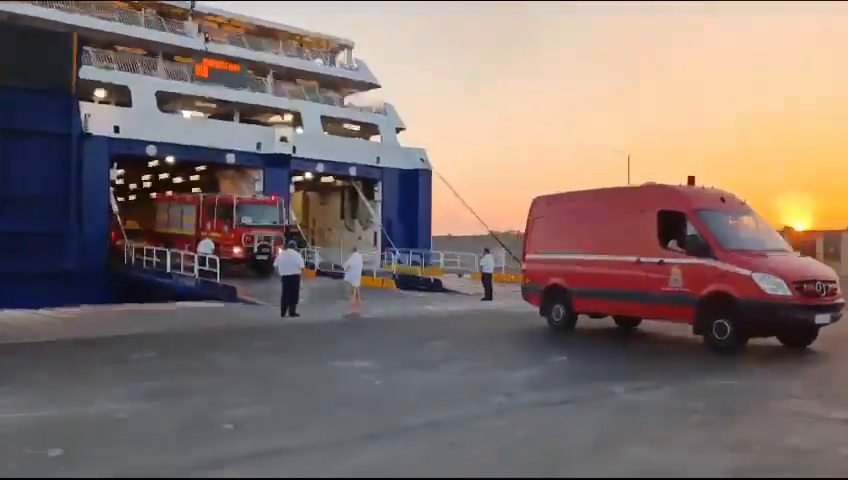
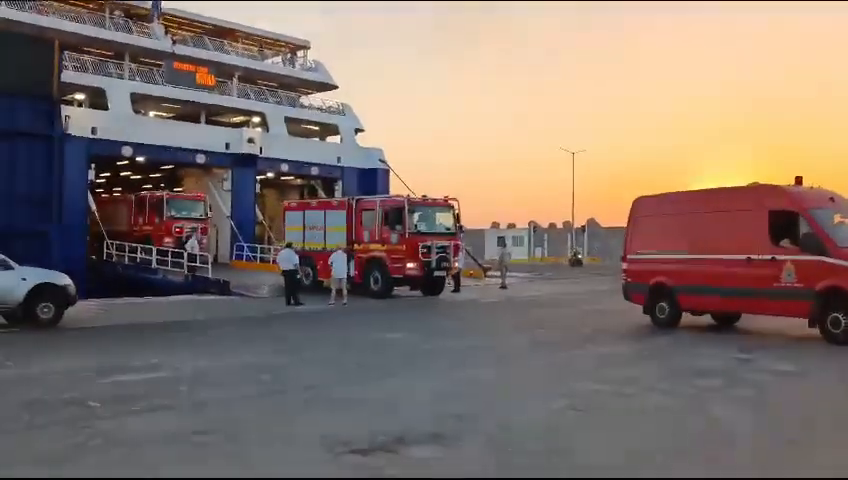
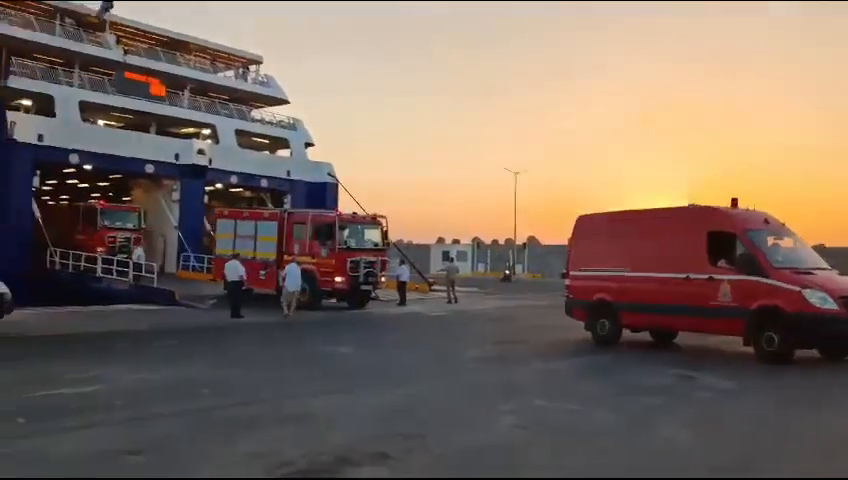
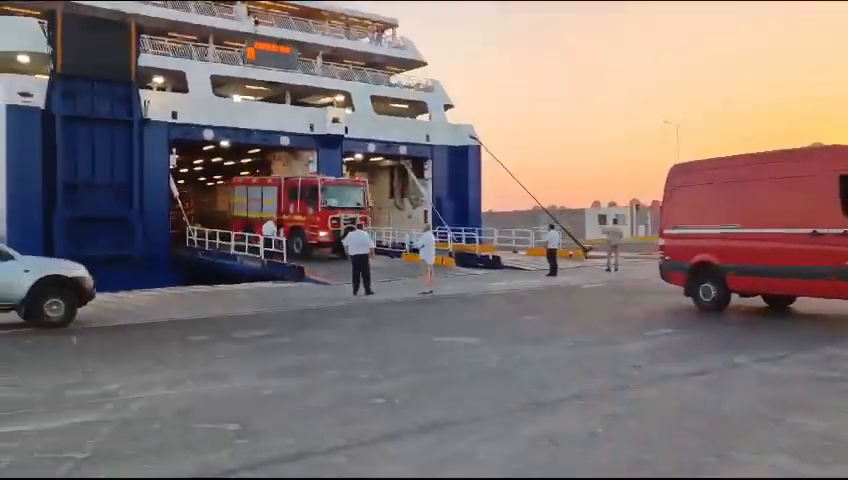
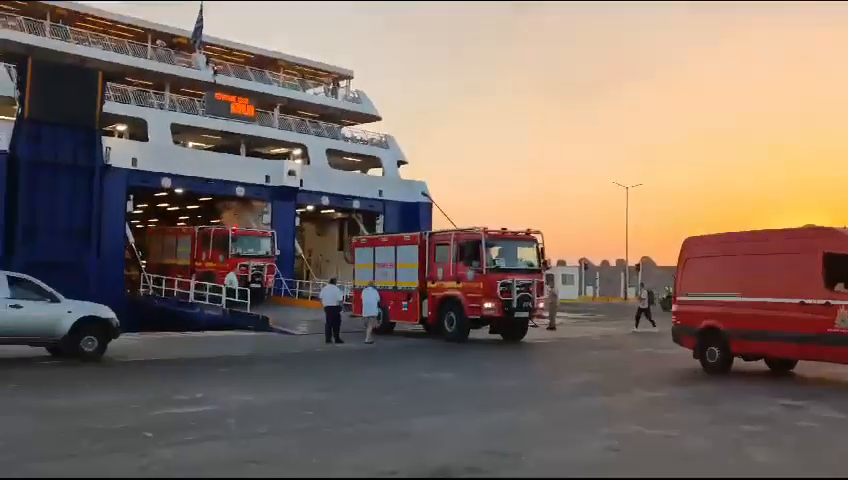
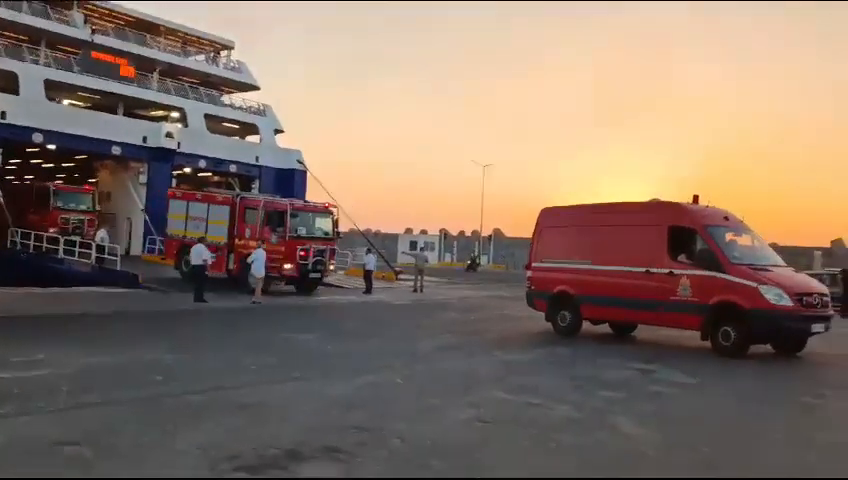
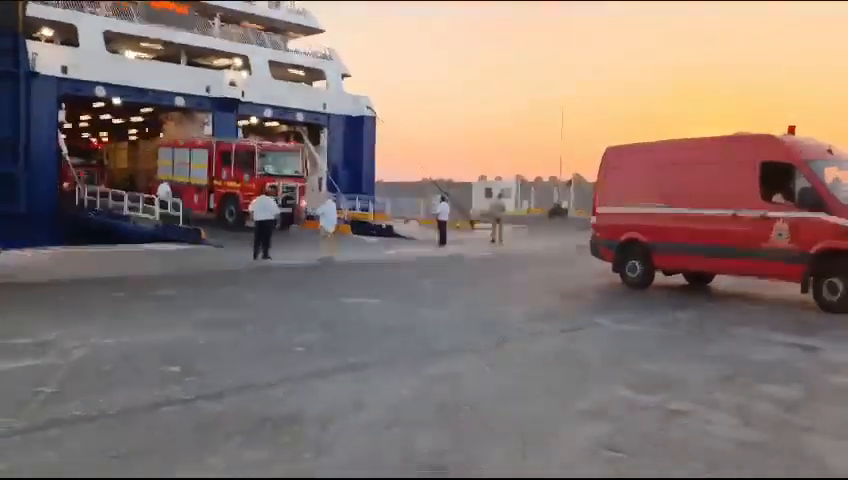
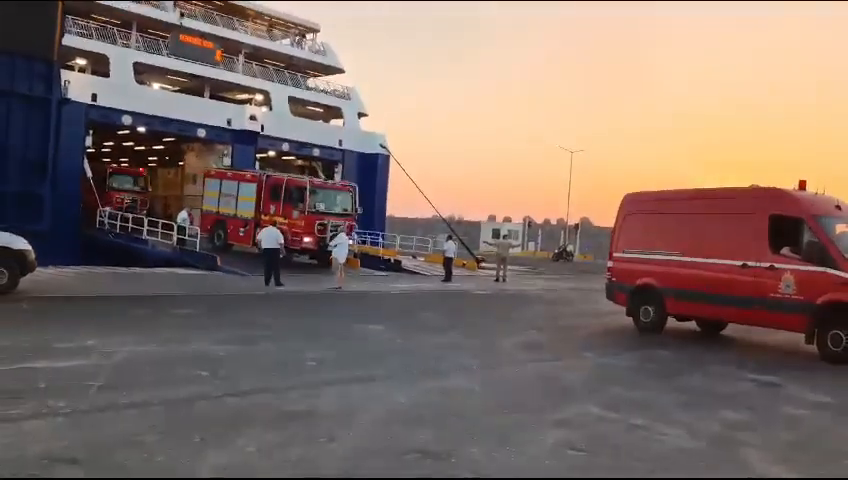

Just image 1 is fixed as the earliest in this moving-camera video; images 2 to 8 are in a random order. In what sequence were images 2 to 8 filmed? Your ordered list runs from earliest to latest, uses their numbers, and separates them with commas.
4, 7, 8, 6, 3, 2, 5
